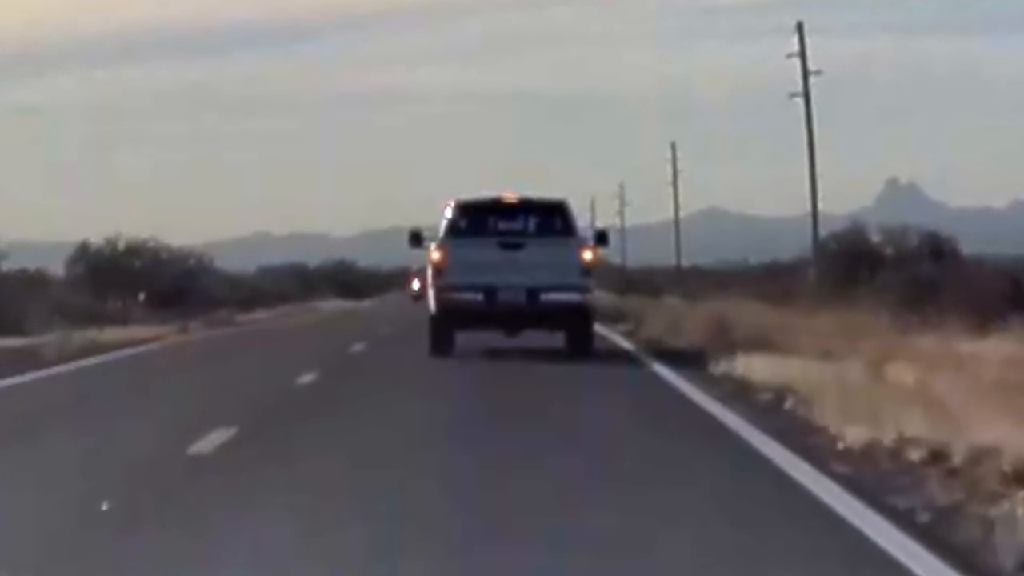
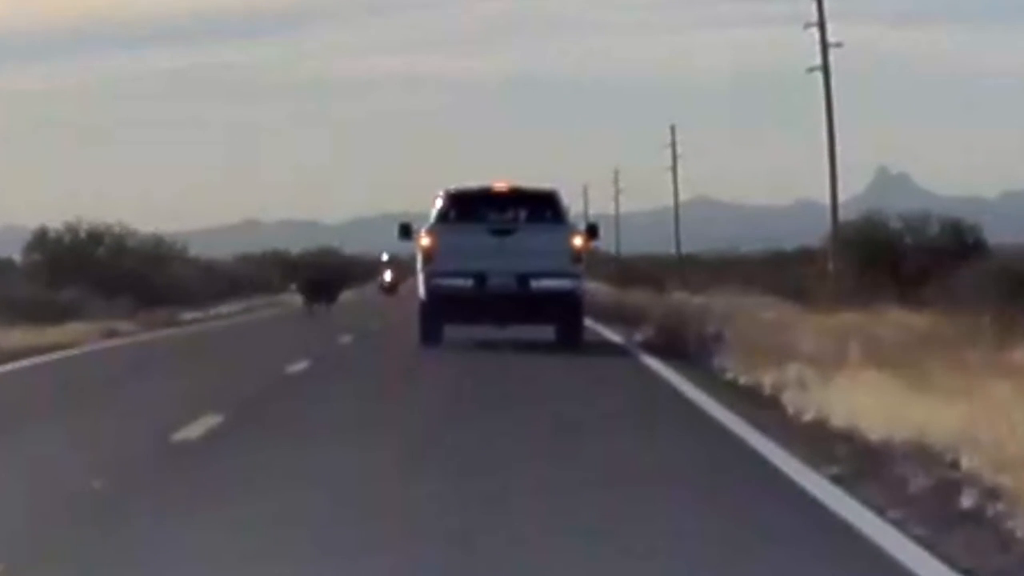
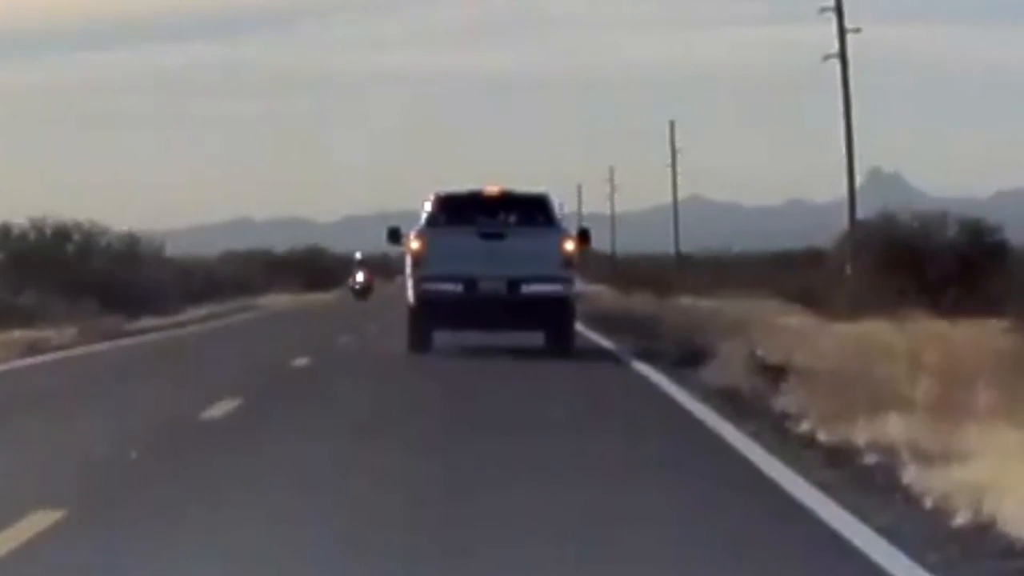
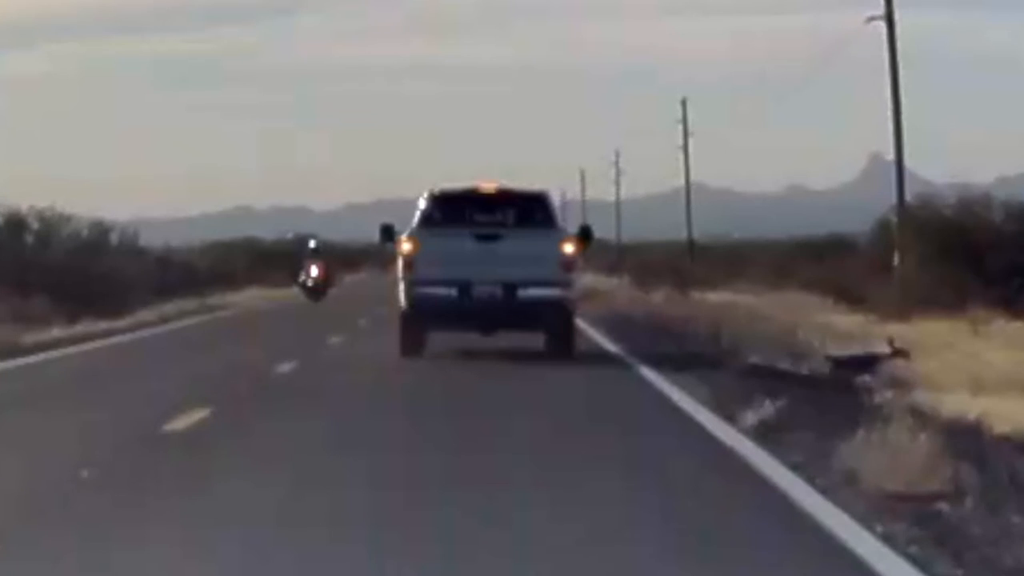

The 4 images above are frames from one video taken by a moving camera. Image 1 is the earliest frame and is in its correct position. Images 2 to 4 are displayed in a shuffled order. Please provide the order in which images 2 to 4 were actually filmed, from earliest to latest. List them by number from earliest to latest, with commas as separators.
2, 3, 4
